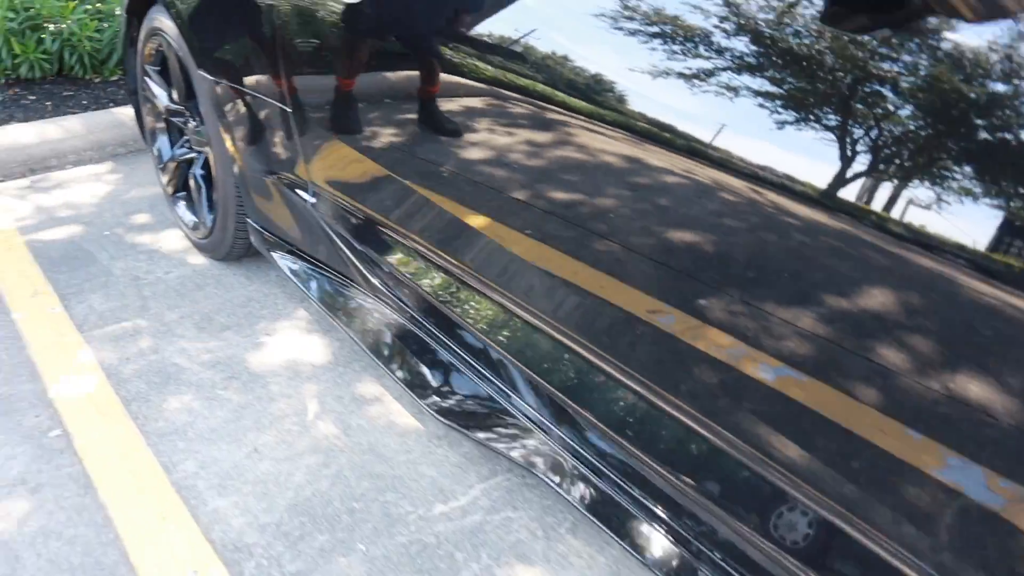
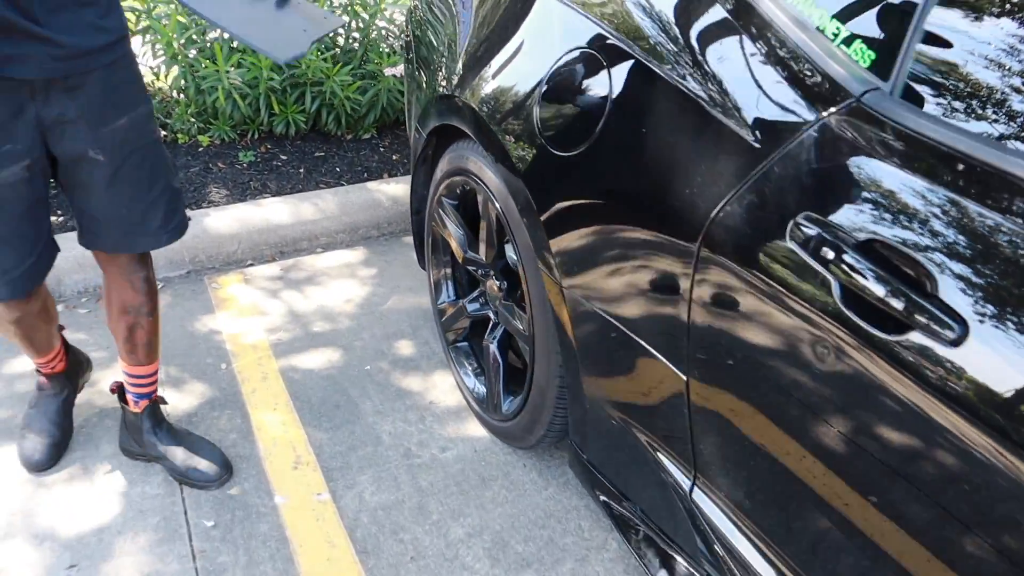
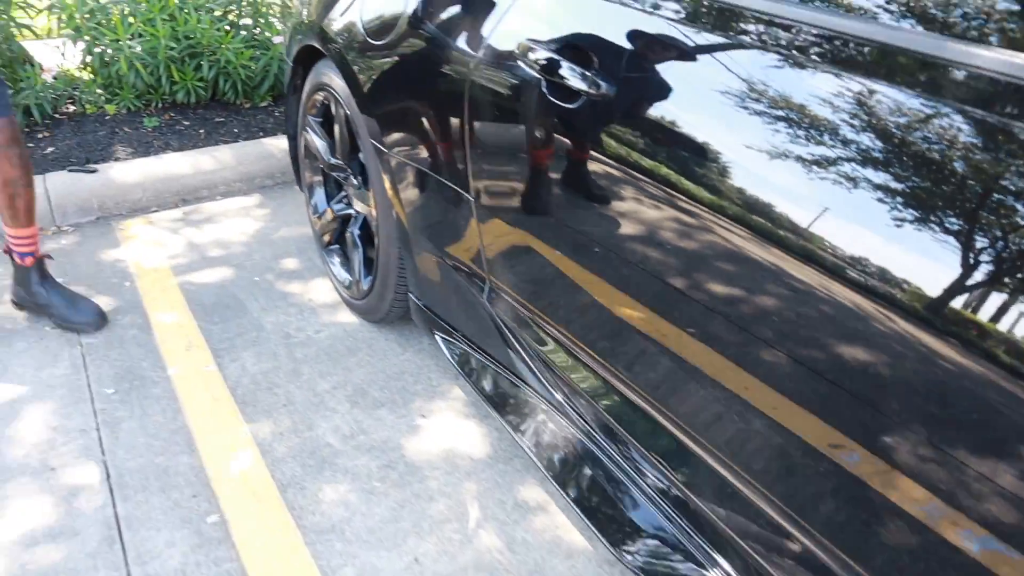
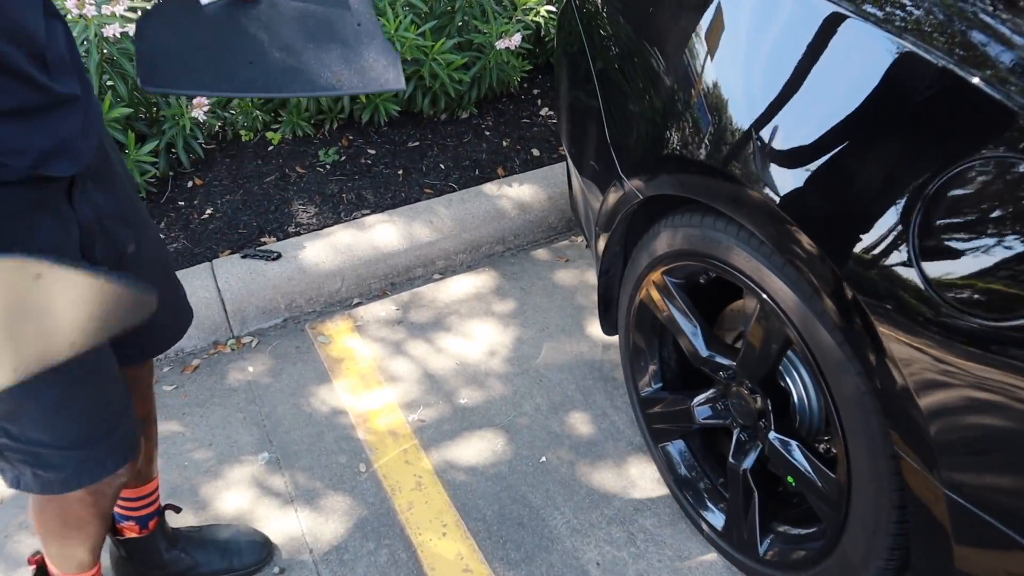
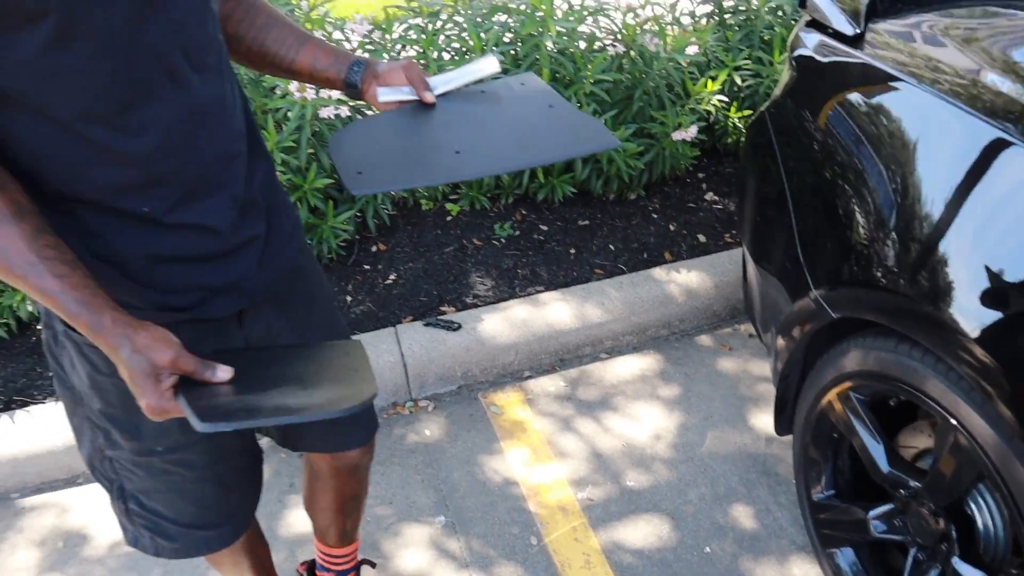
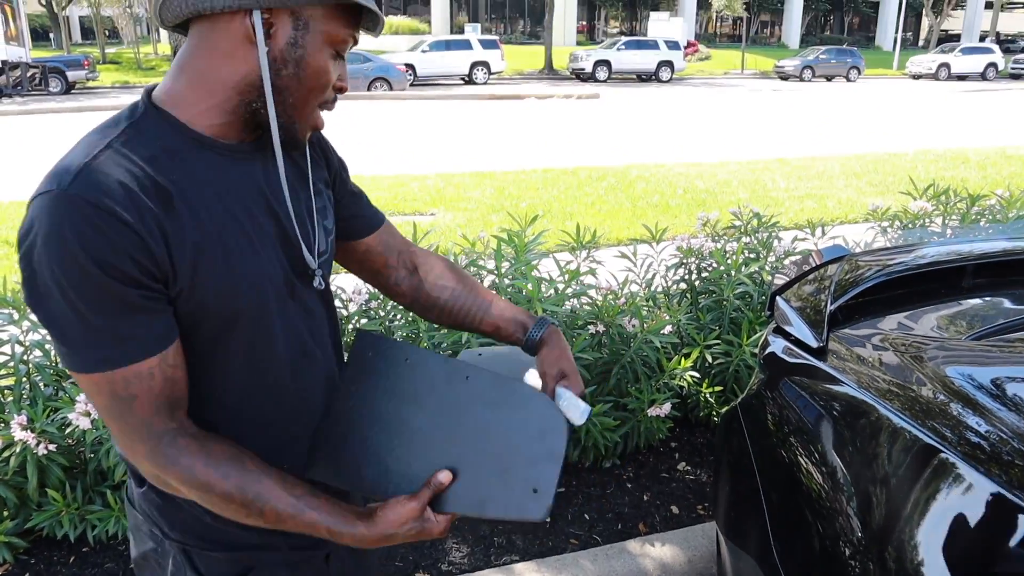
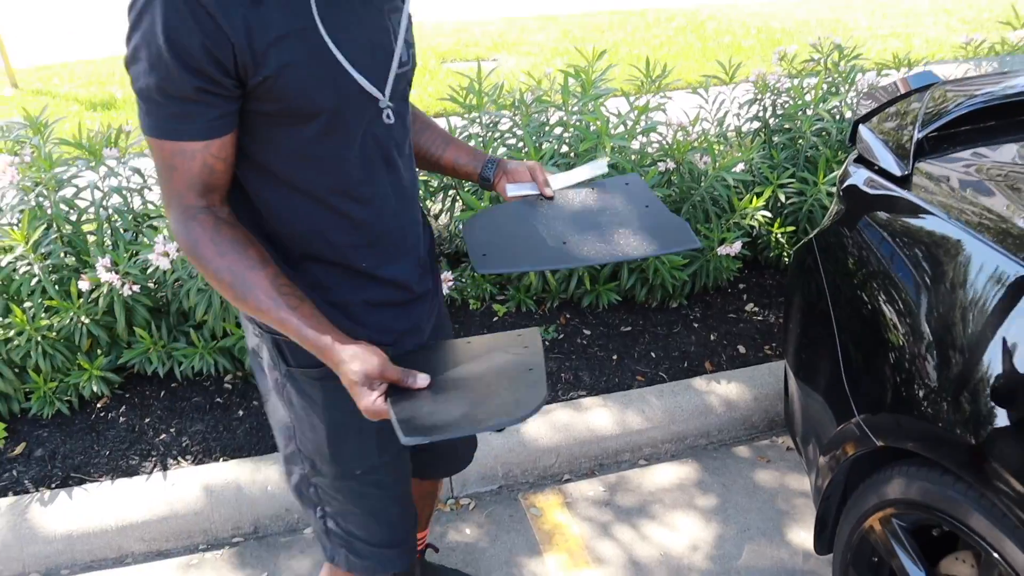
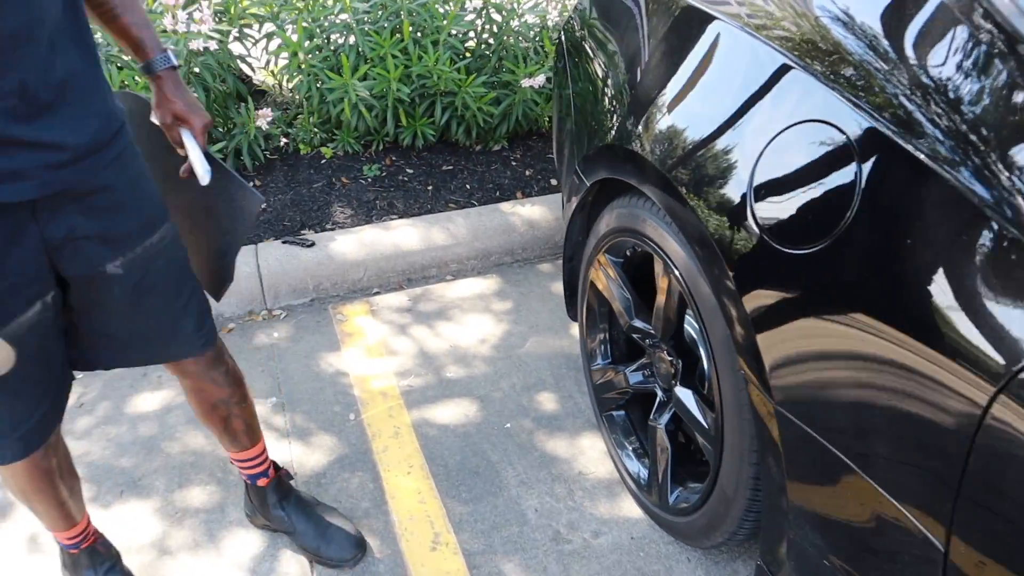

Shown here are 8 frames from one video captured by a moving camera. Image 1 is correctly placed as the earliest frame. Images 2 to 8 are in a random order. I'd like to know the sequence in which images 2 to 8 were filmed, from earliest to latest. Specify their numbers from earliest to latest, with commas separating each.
3, 2, 8, 4, 5, 7, 6
